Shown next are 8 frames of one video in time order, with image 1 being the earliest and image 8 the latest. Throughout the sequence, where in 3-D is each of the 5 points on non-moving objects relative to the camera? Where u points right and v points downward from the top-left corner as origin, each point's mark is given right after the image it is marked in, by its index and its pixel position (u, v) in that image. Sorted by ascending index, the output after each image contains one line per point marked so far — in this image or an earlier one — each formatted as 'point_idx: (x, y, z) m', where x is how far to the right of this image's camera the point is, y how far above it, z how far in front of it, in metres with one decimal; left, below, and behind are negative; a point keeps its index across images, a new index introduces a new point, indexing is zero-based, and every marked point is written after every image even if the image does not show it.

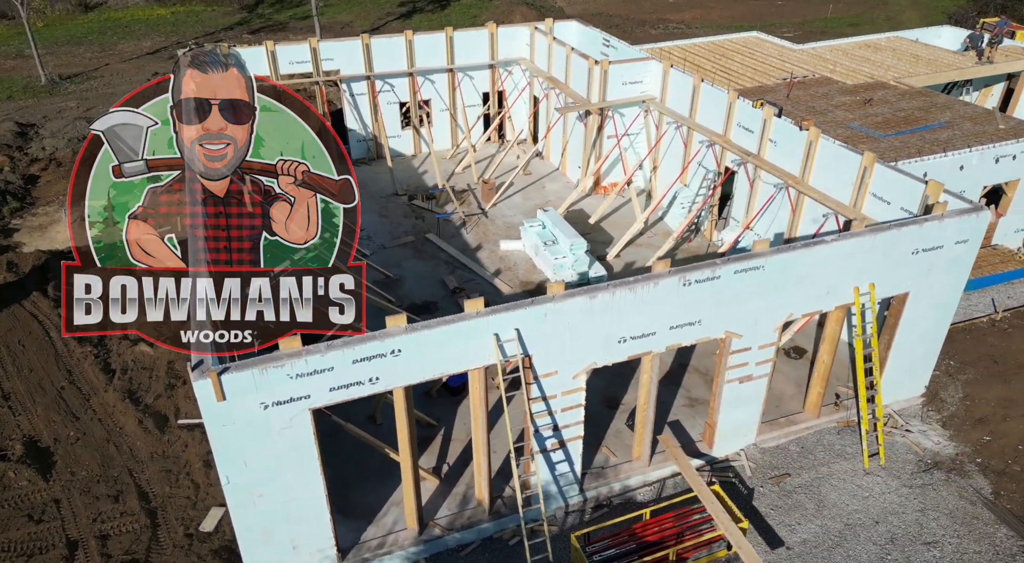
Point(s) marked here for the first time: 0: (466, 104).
0: (-1.2, +4.7, +19.0) m
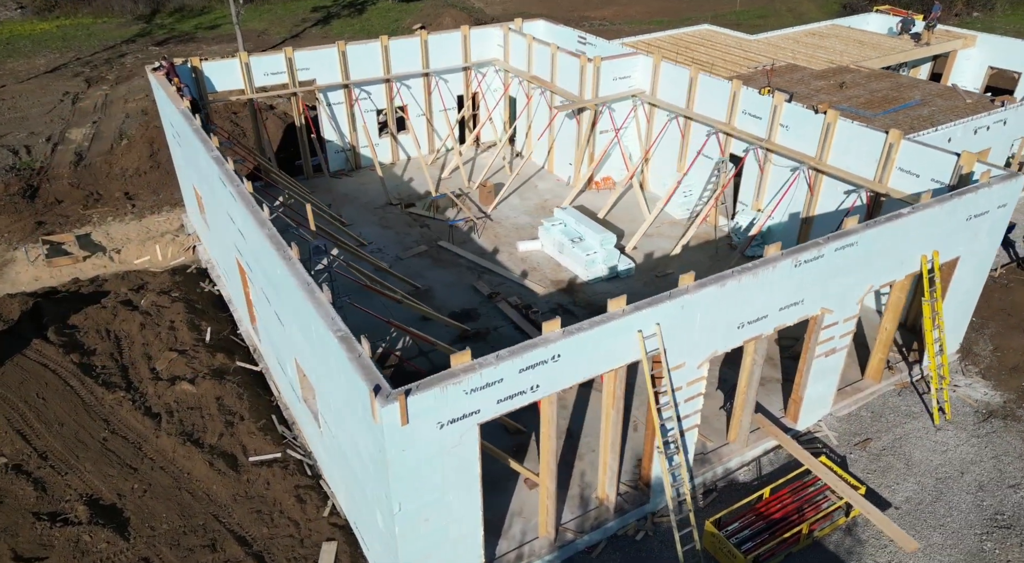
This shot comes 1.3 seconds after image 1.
0: (-1.8, +4.6, +18.8) m
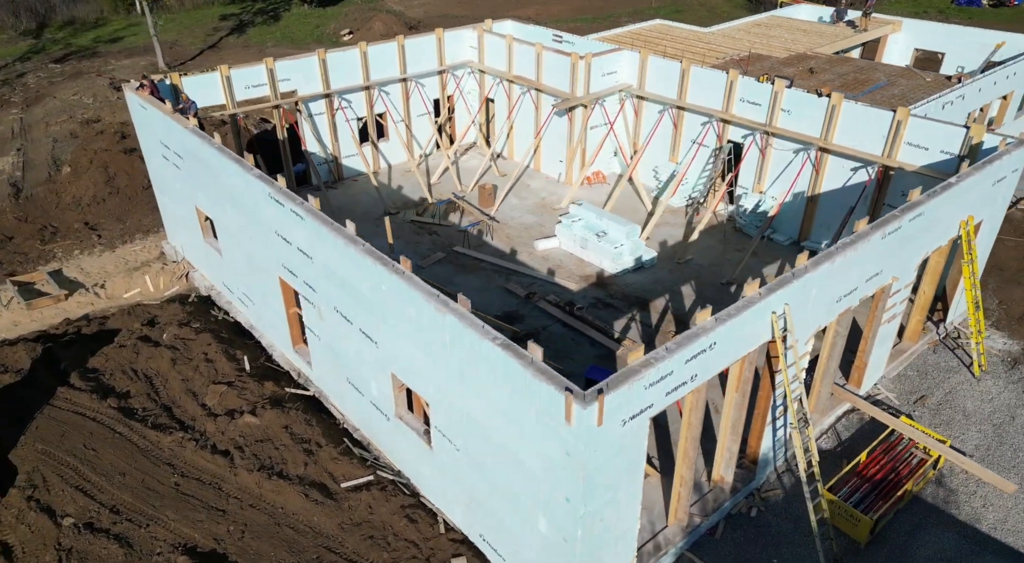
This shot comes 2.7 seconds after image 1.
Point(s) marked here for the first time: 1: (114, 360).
0: (-2.4, +4.4, +18.5) m
1: (-6.2, -1.2, +11.2) m
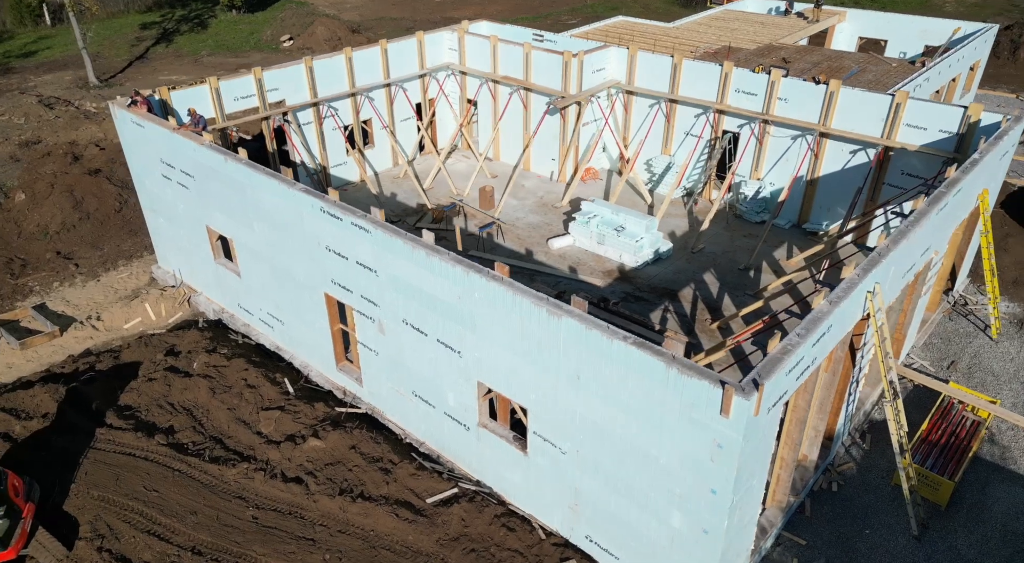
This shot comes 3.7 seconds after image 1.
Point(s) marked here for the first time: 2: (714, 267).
0: (-2.7, +4.2, +18.2) m
1: (-5.4, -1.7, +10.5) m
2: (+3.9, +0.3, +13.8) m
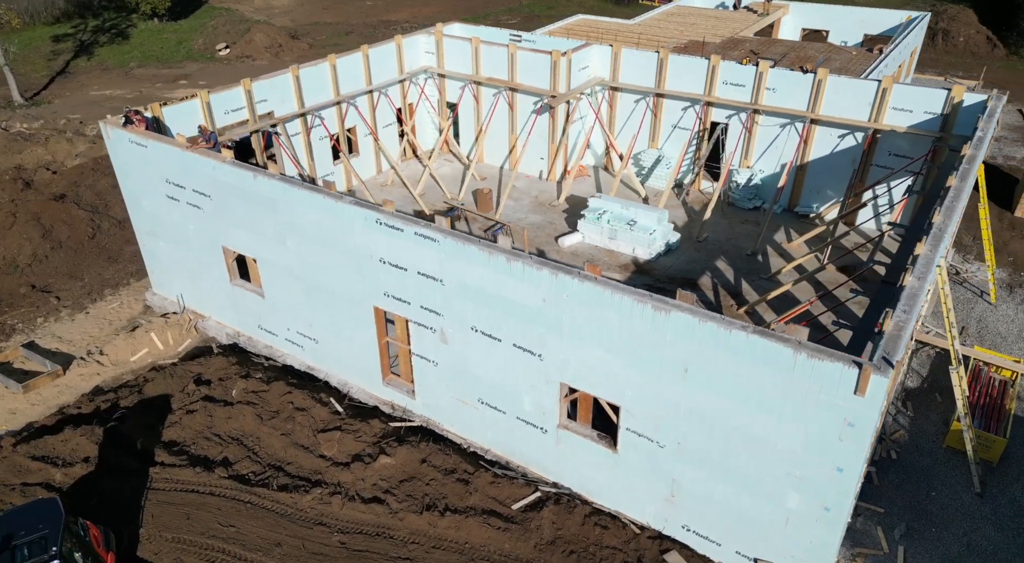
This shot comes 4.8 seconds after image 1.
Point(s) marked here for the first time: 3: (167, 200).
0: (-3.1, +3.9, +17.8) m
1: (-4.5, -2.0, +10.0) m
2: (+4.2, +0.5, +14.3) m
3: (-5.8, +1.4, +11.9) m
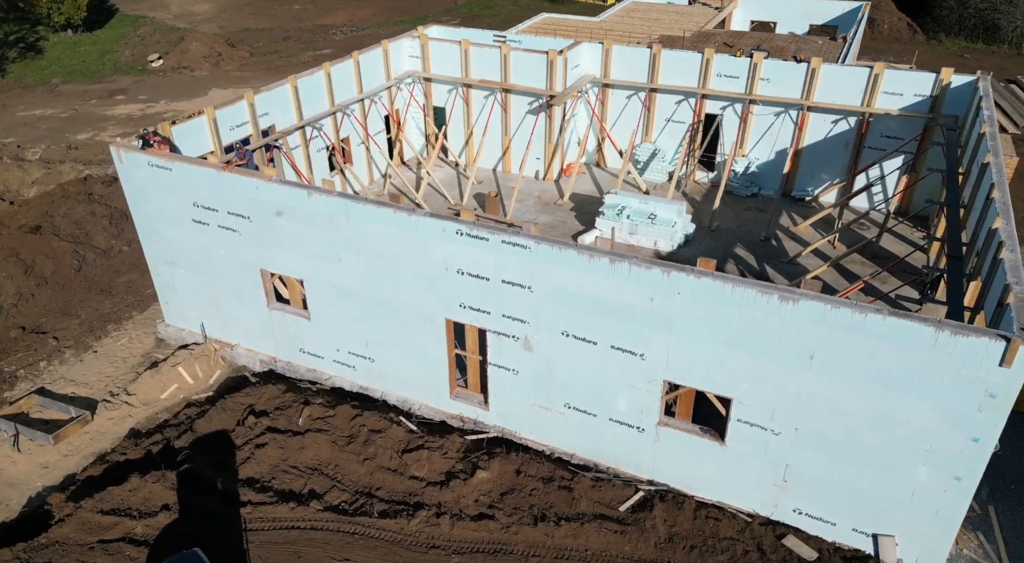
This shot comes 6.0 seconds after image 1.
0: (-3.3, +3.6, +17.4) m
1: (-3.3, -2.4, +9.5) m
2: (+4.7, +0.8, +14.7) m
3: (-5.0, +0.9, +11.2) m
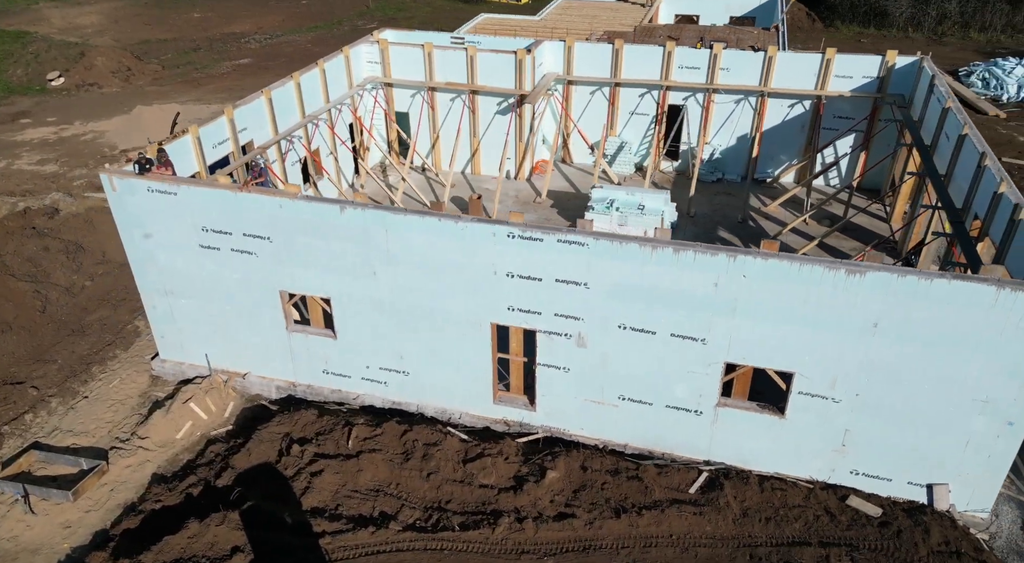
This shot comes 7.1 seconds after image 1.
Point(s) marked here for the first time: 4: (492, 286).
0: (-4.0, +3.3, +16.9) m
1: (-2.4, -2.7, +9.1) m
2: (+4.5, +1.2, +15.3) m
3: (-4.6, +0.5, +10.6) m
4: (-0.3, -0.1, +9.5) m
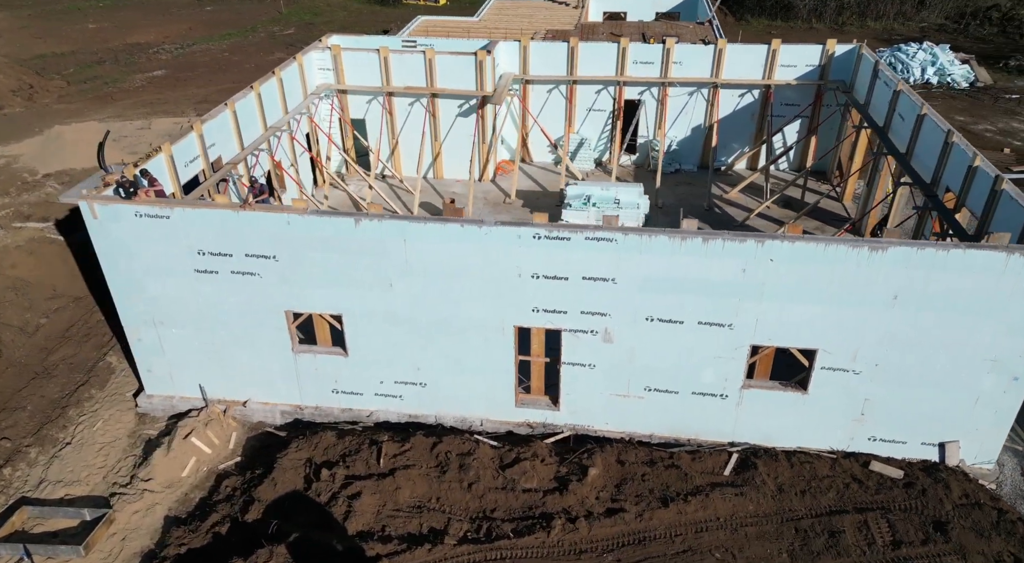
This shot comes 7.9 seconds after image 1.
0: (-4.8, +3.0, +16.3) m
1: (-1.8, -2.8, +8.8) m
2: (+3.9, +1.5, +15.8) m
3: (-4.4, +0.1, +10.0) m
4: (+0.1, -0.1, +9.5) m
